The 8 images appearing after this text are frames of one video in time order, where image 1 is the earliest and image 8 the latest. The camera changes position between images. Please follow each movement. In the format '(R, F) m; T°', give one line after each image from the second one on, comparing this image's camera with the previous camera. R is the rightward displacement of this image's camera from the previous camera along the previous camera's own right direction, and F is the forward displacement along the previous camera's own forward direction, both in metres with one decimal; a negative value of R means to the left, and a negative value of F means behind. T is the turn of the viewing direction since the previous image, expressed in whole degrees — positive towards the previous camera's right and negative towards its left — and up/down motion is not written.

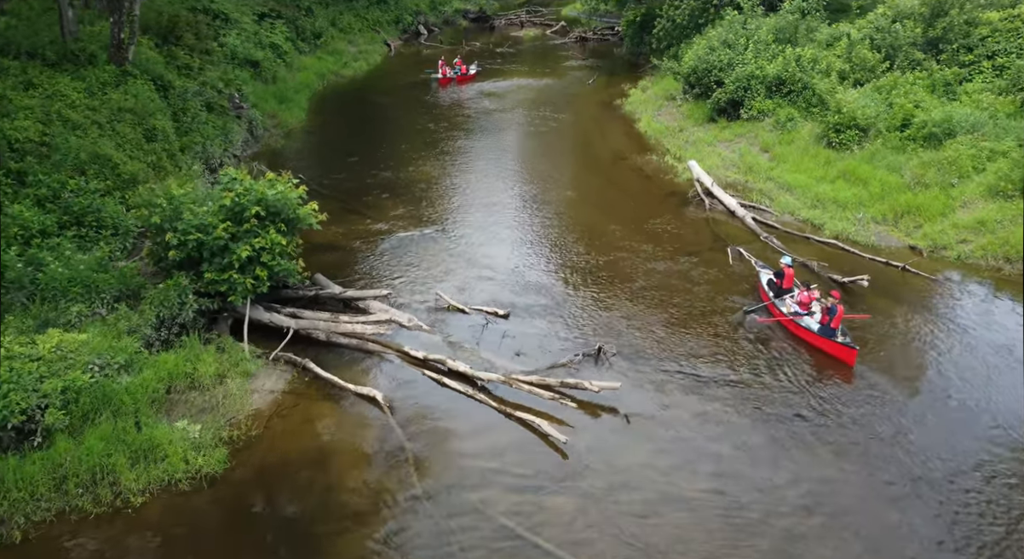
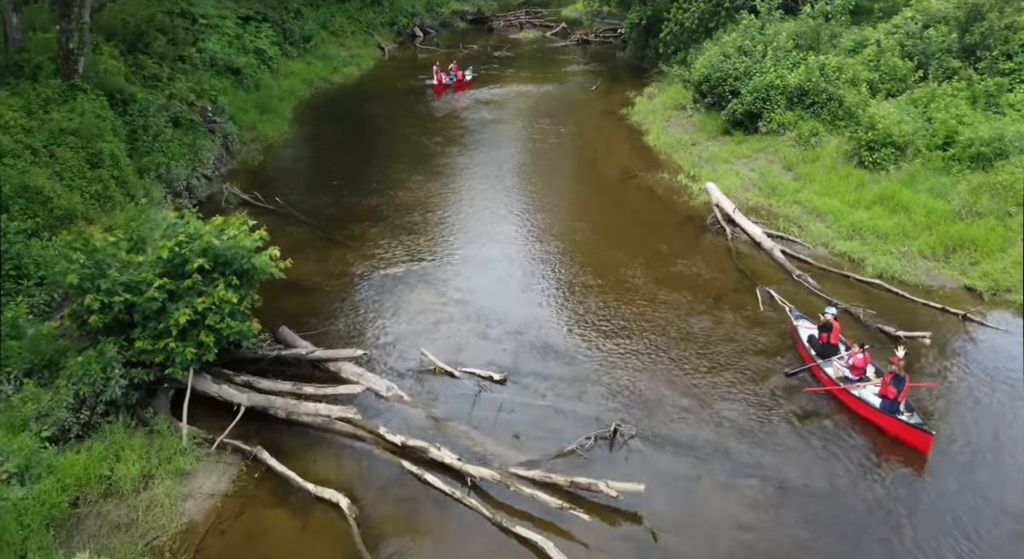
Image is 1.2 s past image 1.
(0.0, +2.1) m; 0°
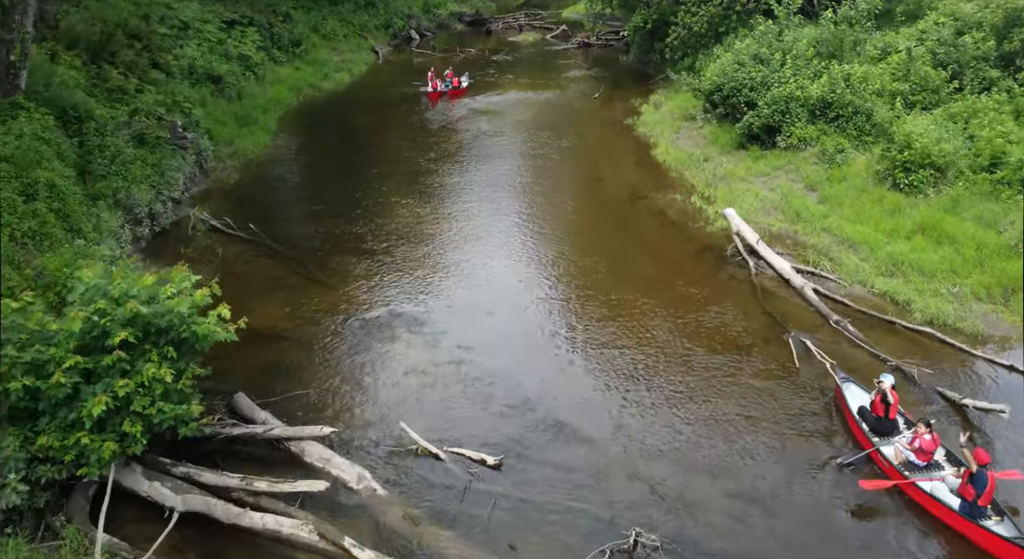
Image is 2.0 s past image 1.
(0.0, +1.9) m; 0°
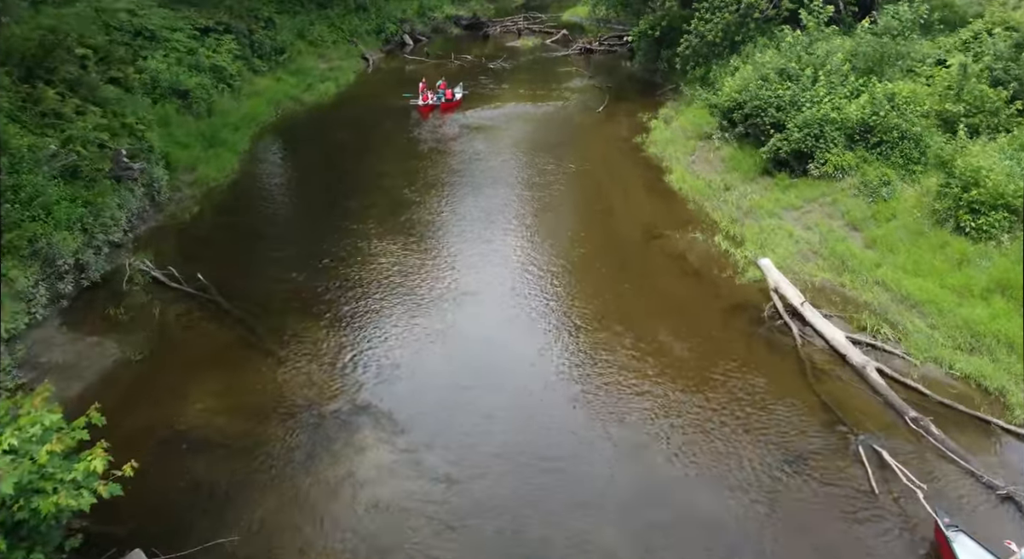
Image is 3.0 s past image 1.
(+0.1, +2.8) m; 0°
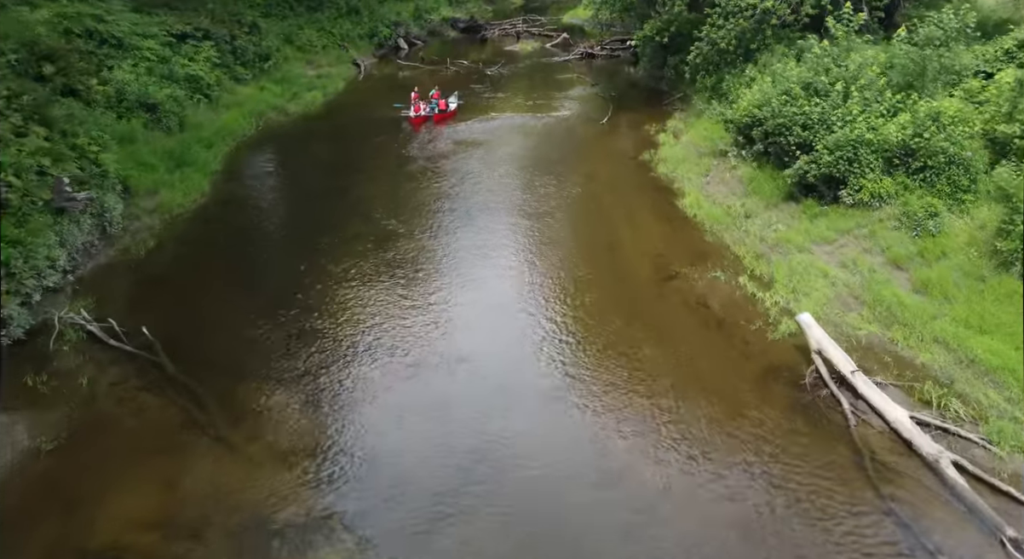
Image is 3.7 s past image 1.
(+0.1, +2.2) m; 0°
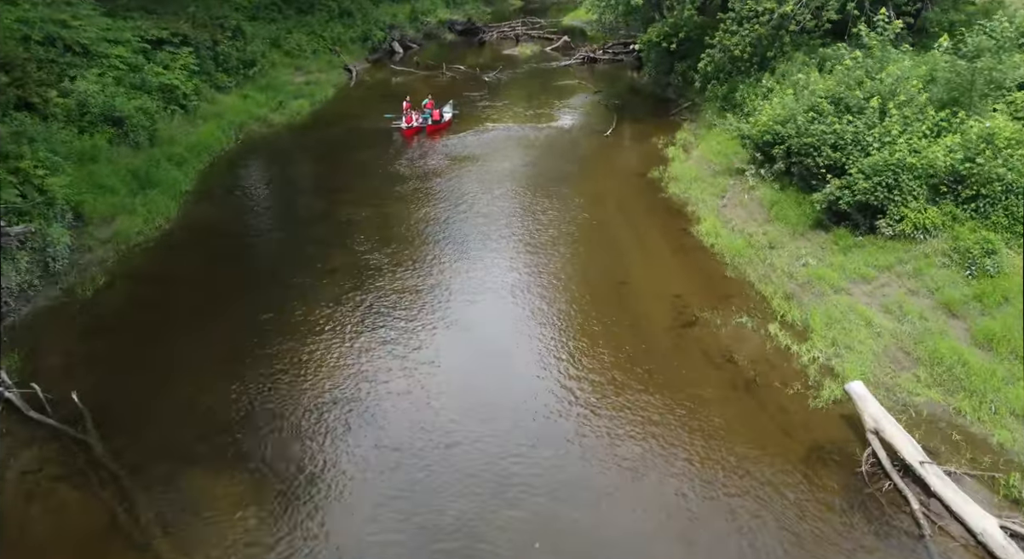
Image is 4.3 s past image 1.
(0.0, +2.0) m; 0°
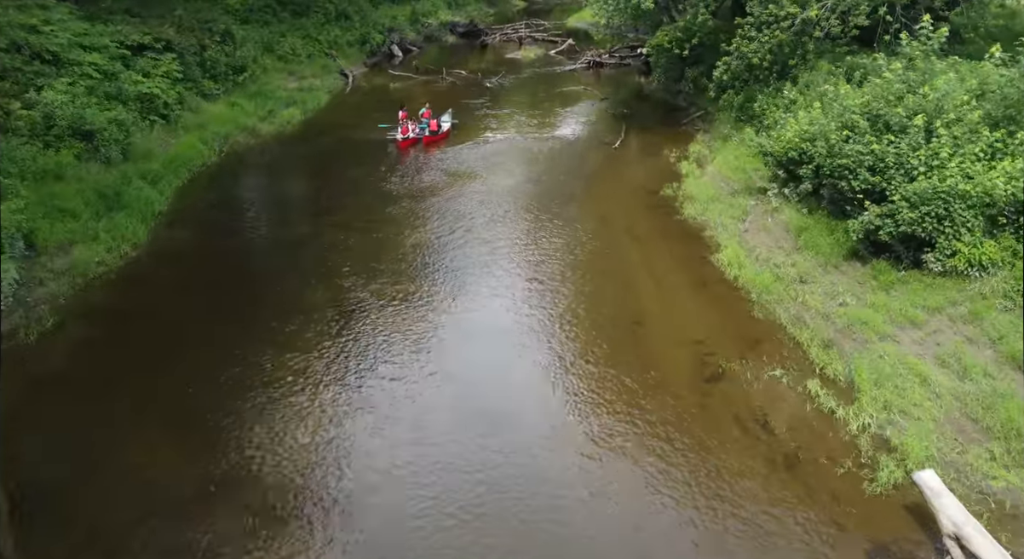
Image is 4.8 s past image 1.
(0.0, +1.8) m; 0°
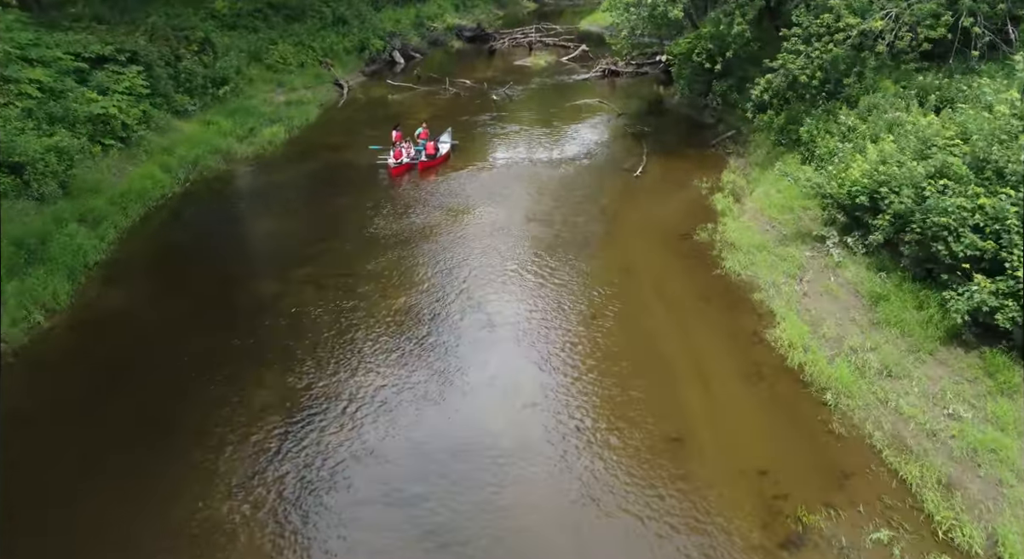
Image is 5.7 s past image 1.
(+0.1, +3.5) m; -1°
